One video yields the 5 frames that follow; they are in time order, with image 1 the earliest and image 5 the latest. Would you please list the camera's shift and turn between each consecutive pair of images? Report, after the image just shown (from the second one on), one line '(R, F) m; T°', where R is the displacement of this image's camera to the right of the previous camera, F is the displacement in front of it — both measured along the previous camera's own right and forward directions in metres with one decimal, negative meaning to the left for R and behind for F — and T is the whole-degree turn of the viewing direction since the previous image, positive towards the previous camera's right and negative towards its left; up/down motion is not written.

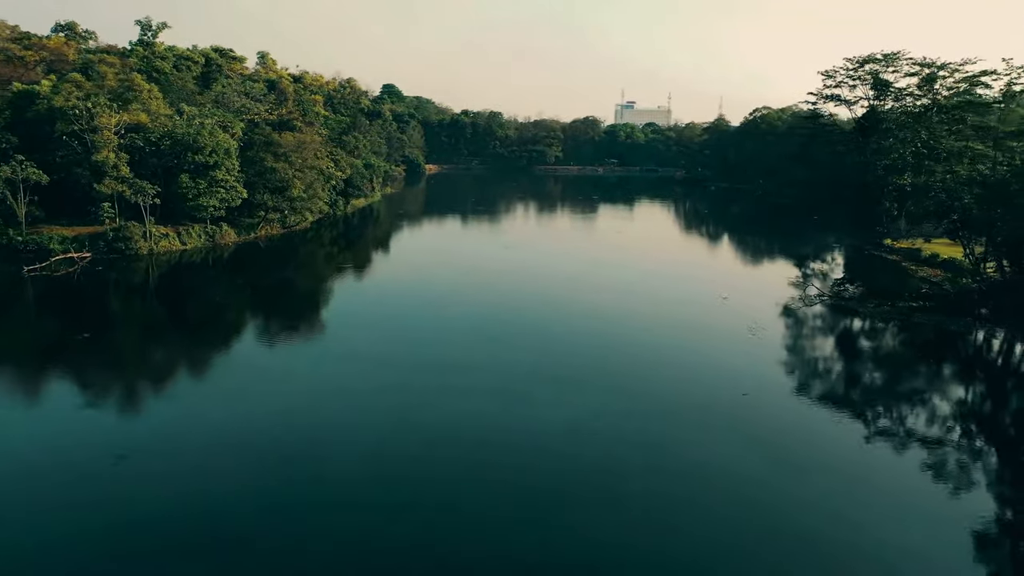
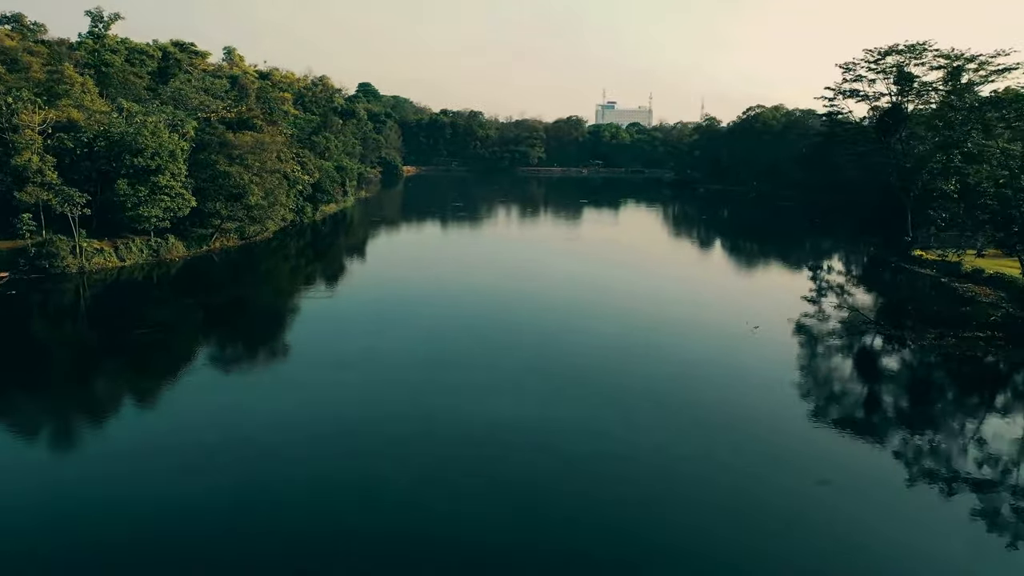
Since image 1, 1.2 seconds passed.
(-0.3, +3.0) m; +2°
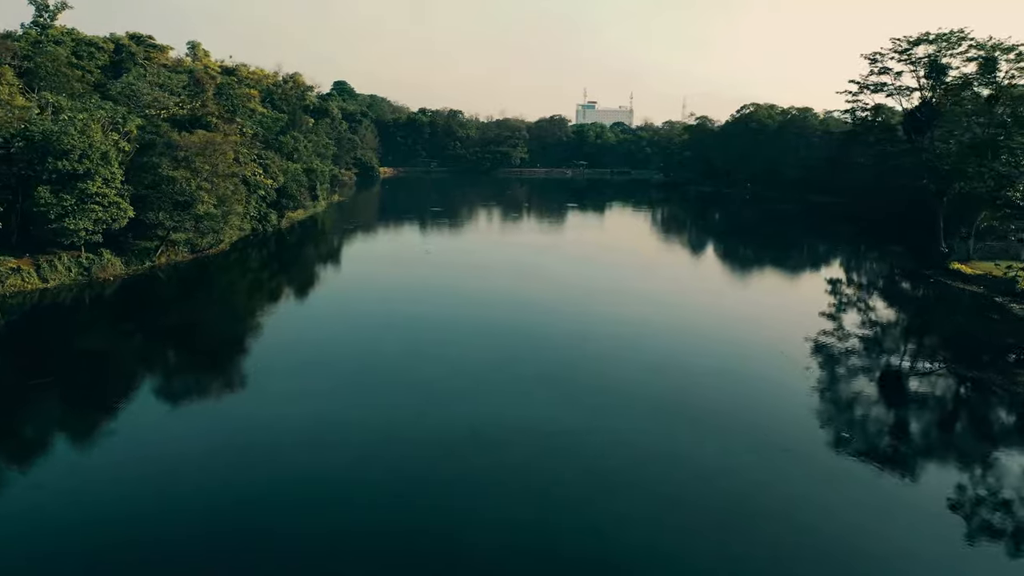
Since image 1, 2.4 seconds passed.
(-0.3, +2.9) m; +2°
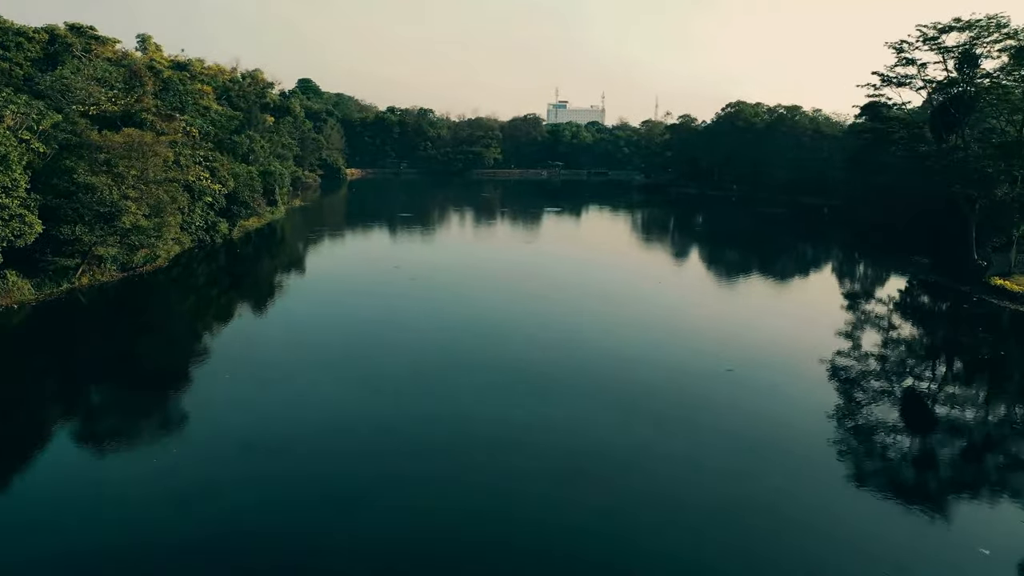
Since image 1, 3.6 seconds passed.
(-0.4, +2.9) m; +3°
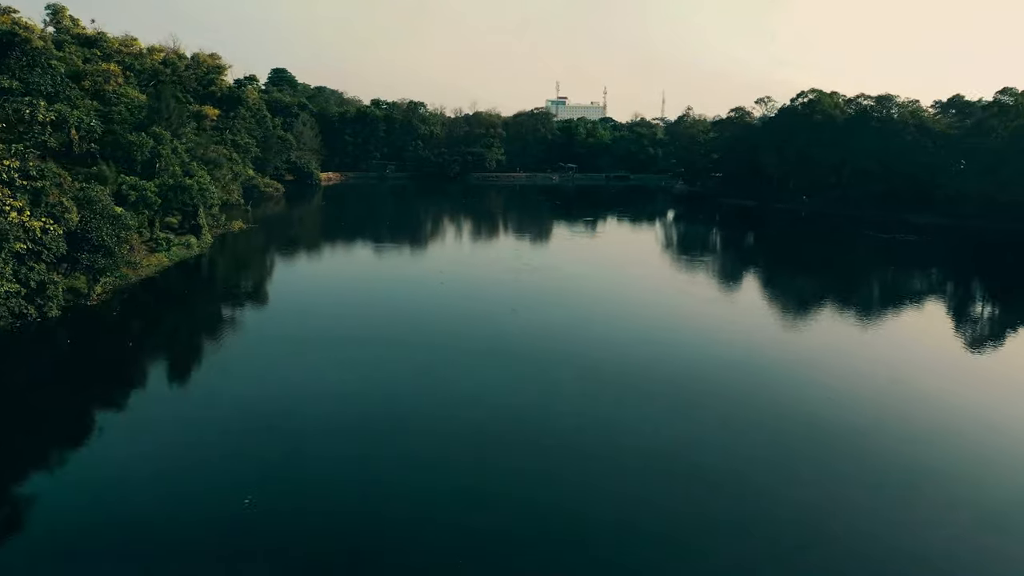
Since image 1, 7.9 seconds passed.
(-1.1, +10.7) m; 0°
